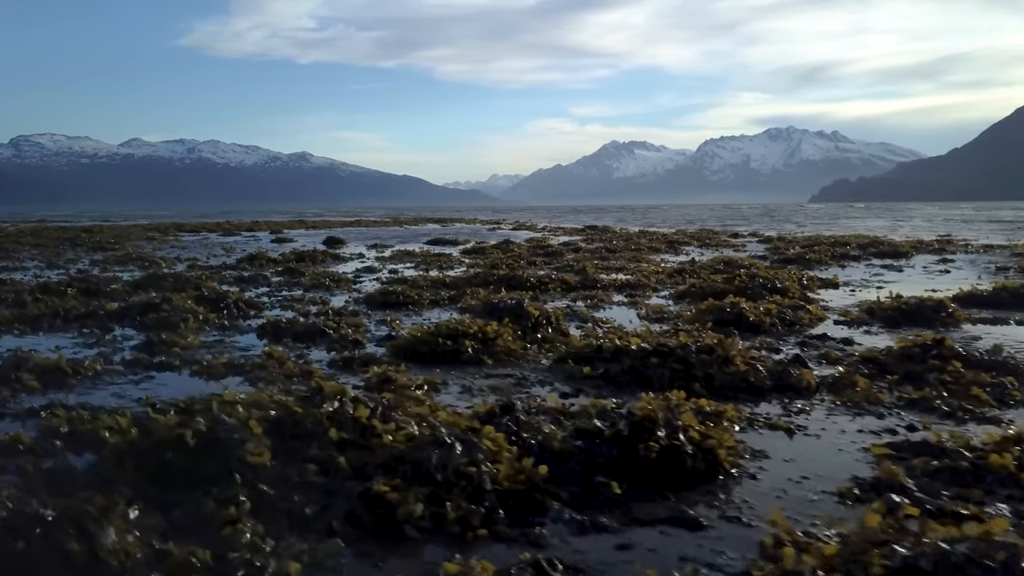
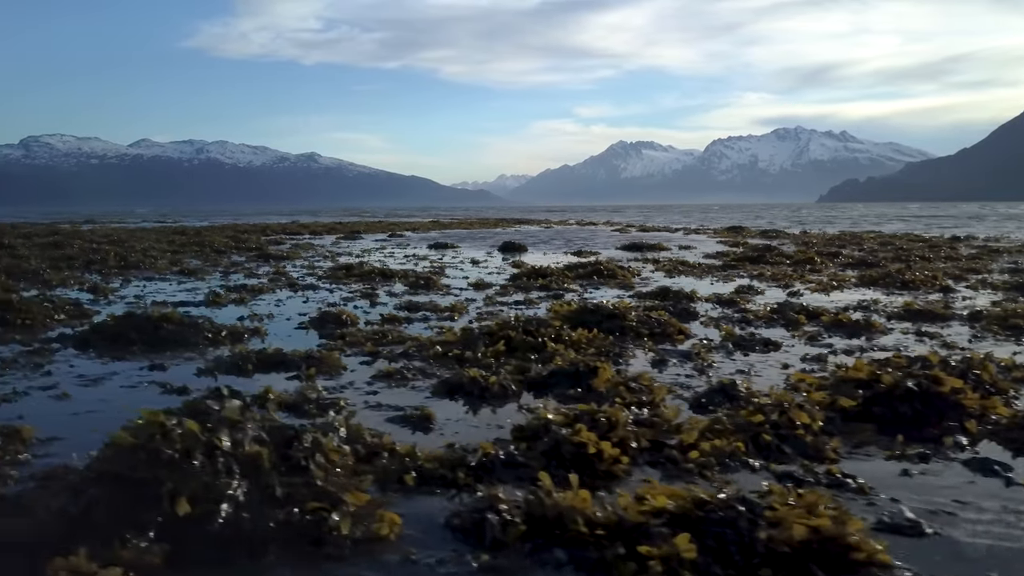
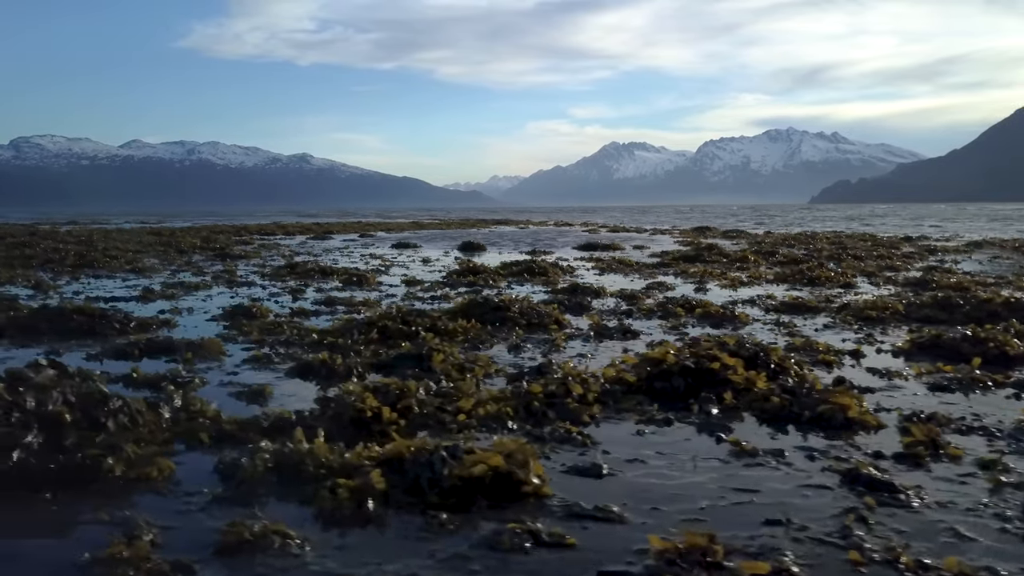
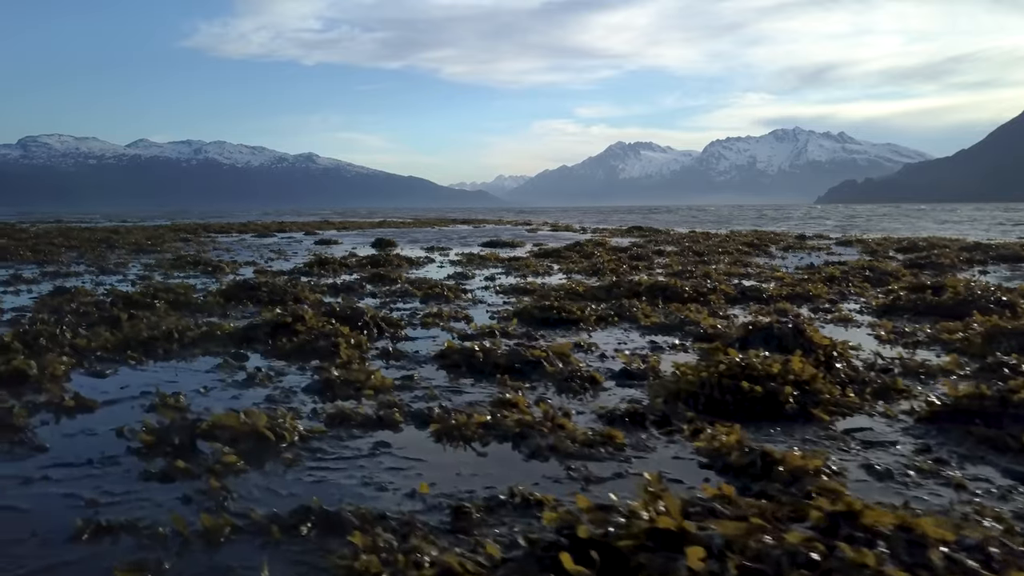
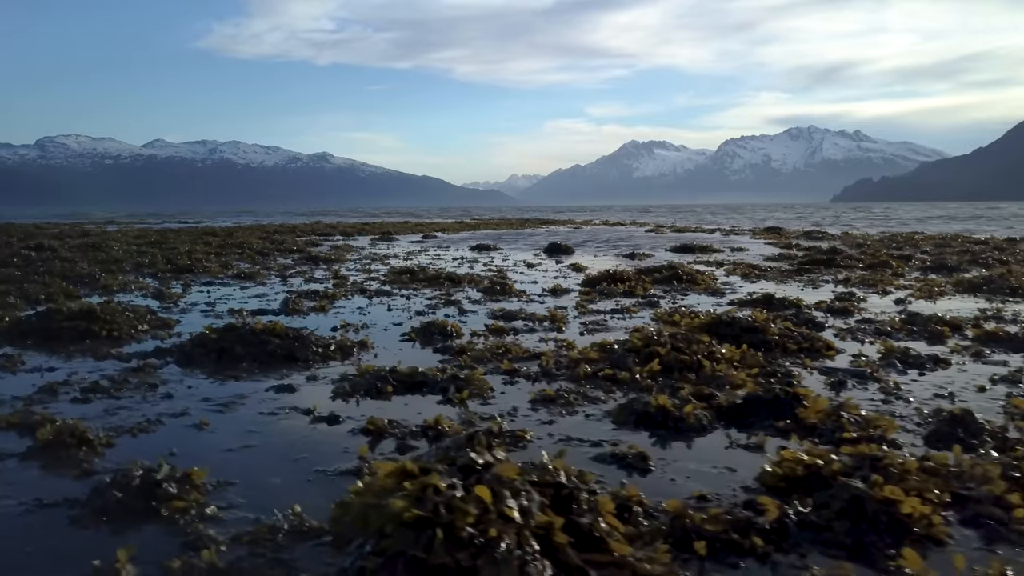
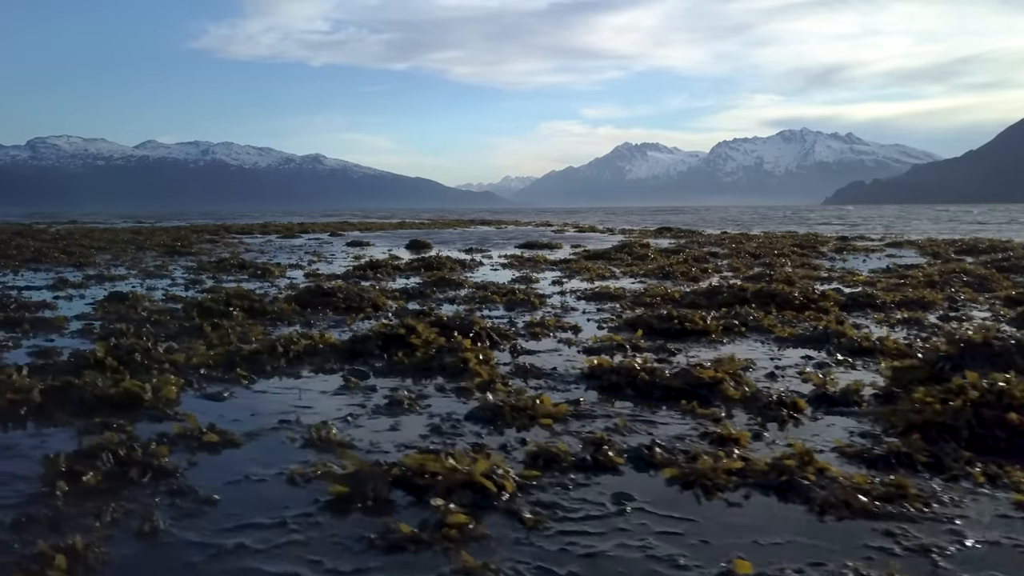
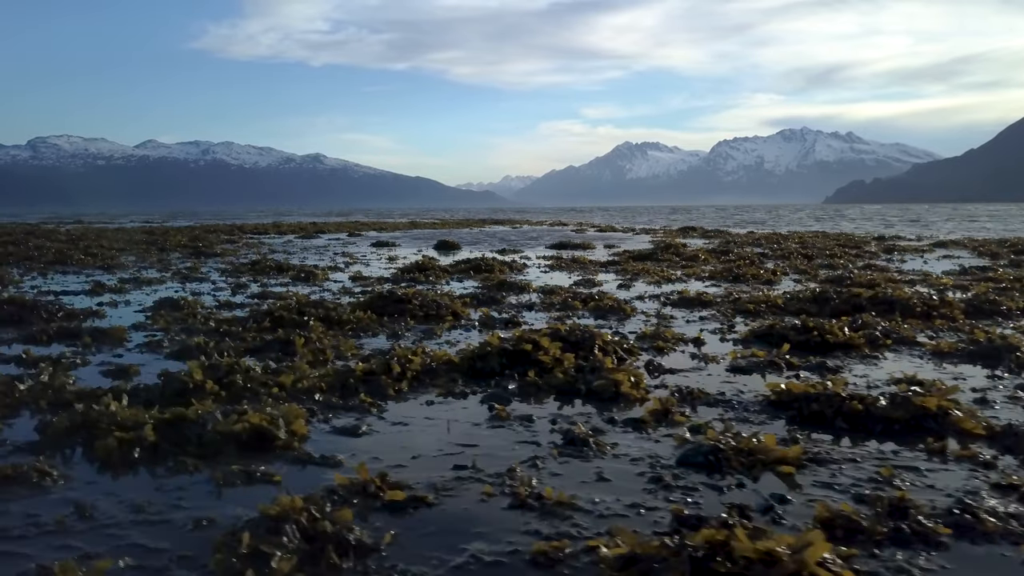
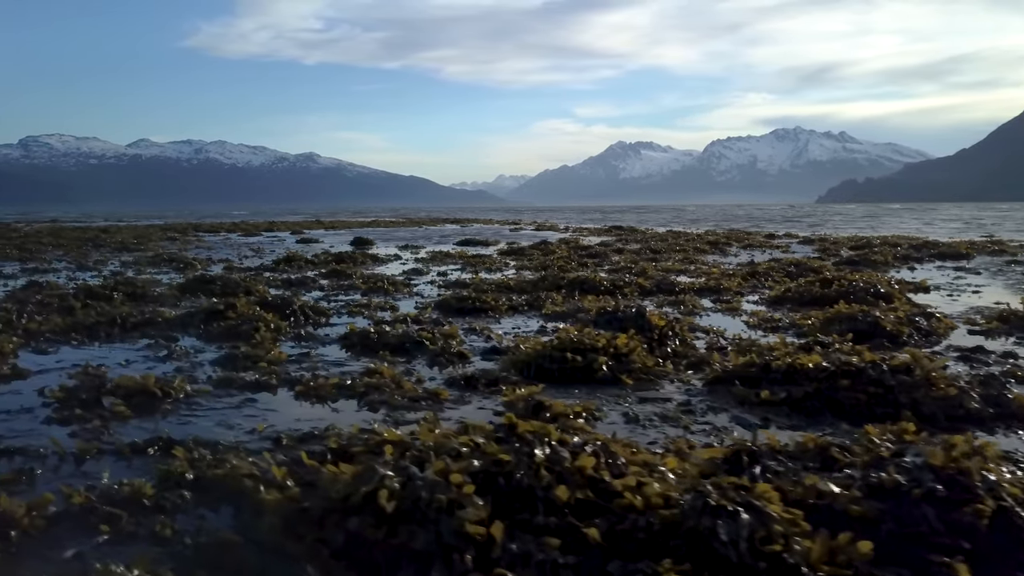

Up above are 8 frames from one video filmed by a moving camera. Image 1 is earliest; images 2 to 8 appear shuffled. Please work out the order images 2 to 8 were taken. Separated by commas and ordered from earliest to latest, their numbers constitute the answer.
8, 4, 6, 7, 3, 2, 5
